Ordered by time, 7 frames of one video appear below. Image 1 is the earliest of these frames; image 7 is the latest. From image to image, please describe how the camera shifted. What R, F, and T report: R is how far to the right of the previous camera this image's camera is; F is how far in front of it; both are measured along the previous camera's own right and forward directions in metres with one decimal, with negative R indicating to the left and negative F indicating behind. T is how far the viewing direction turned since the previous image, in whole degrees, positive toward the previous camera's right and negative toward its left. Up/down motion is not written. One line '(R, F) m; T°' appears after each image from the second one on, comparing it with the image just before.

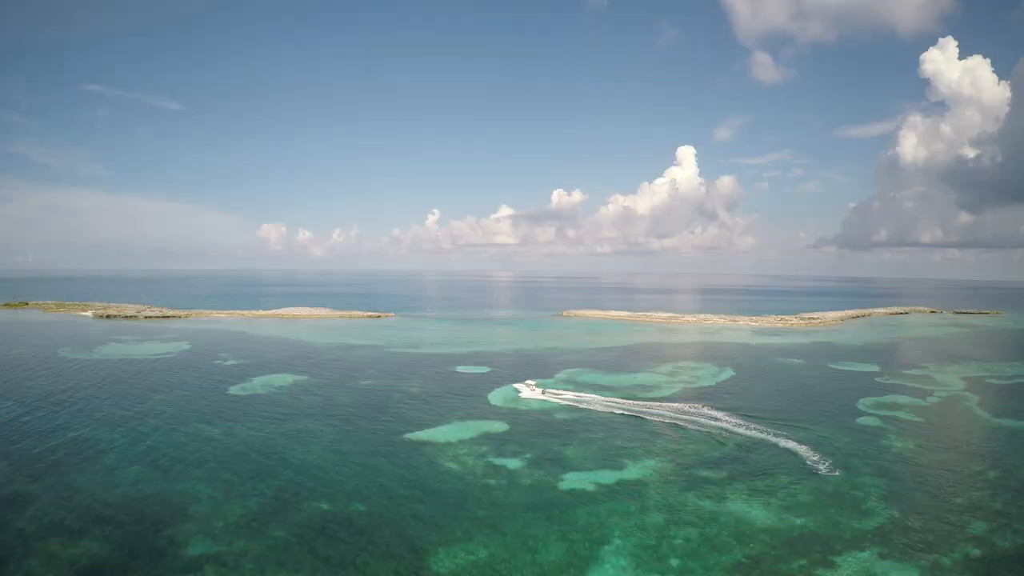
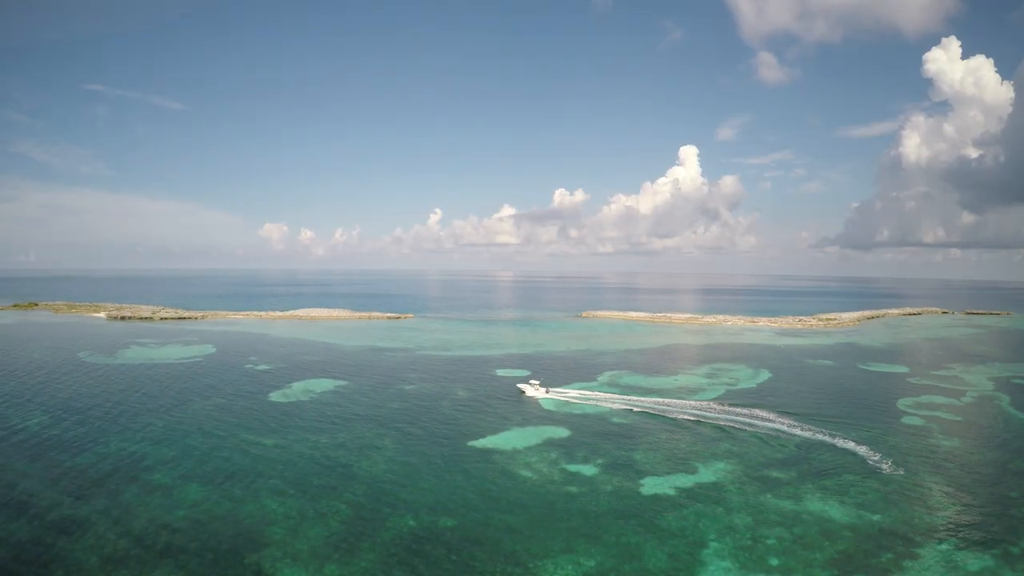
(-3.2, 0.0) m; 0°
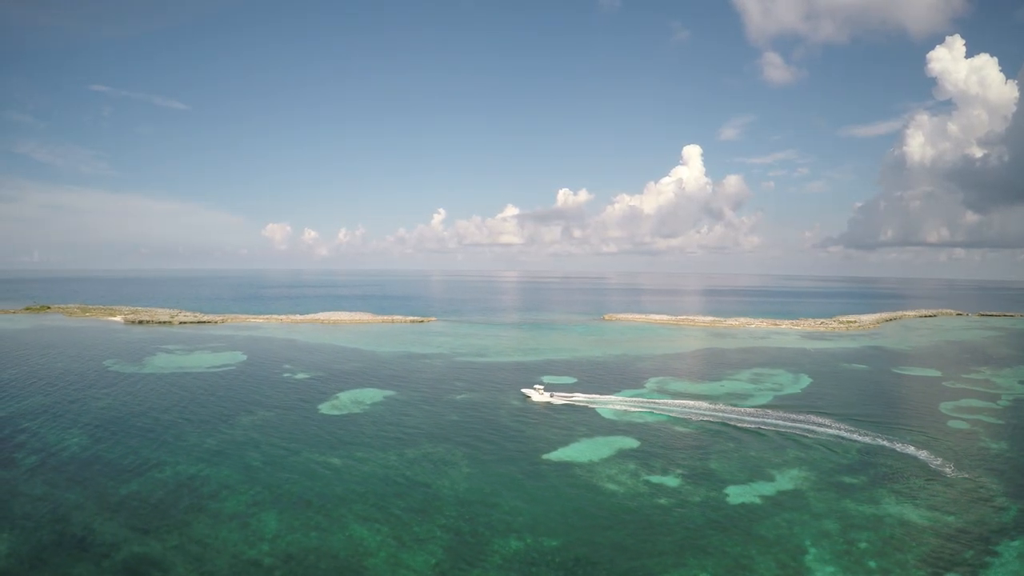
(-3.5, -0.2) m; 0°
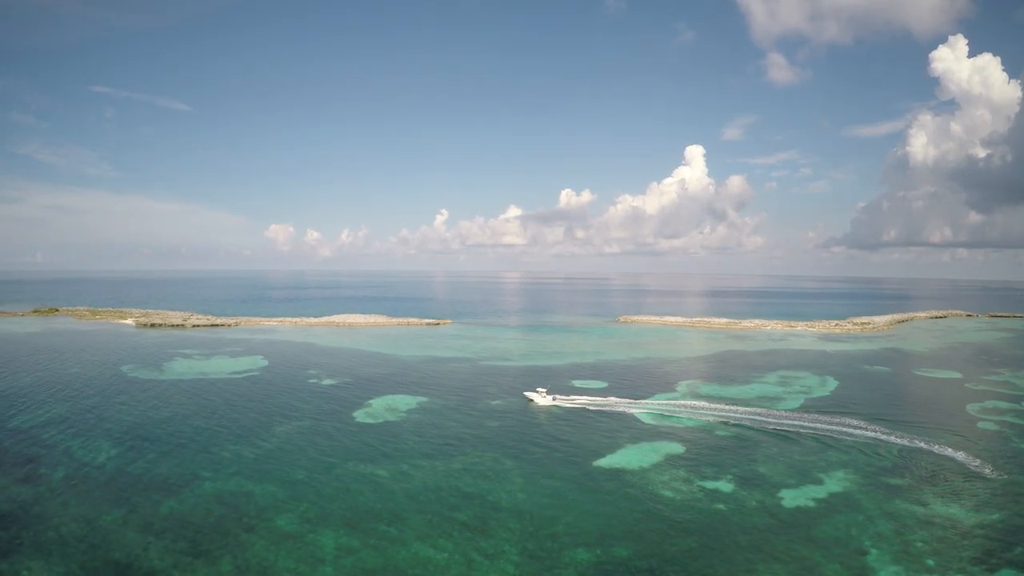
(-2.3, -0.2) m; 0°
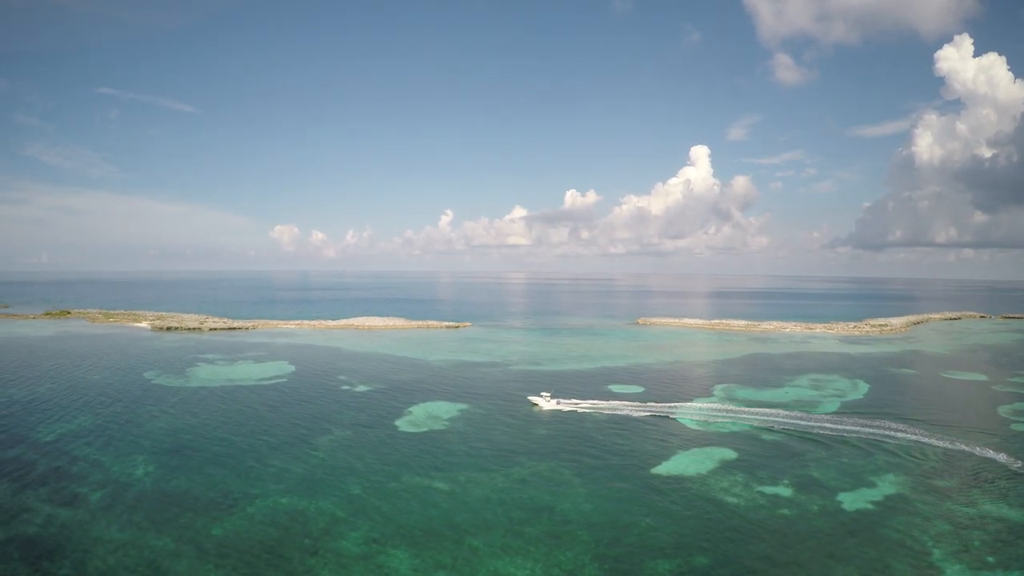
(-2.7, -0.6) m; 0°
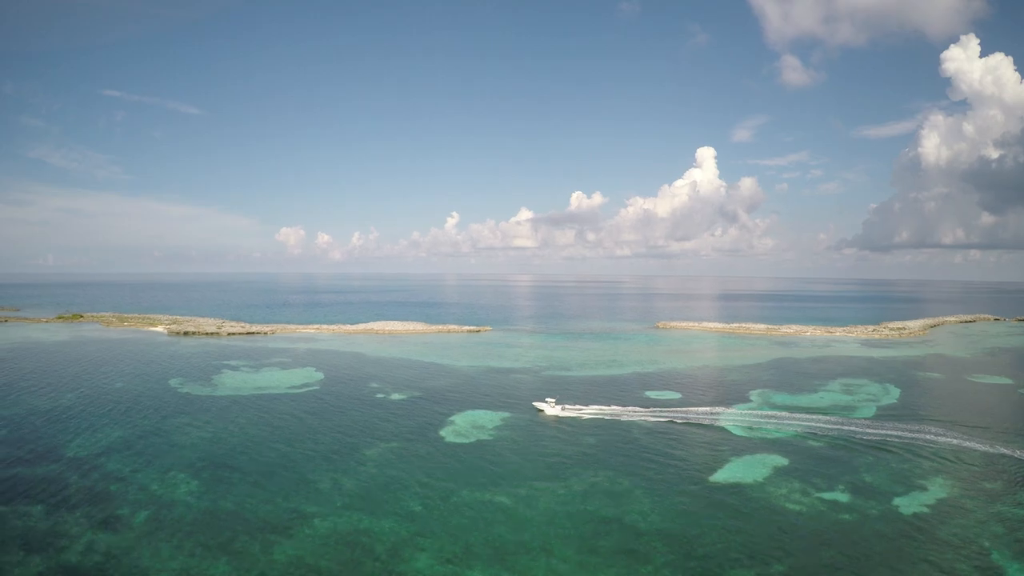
(-2.9, -0.9) m; 0°
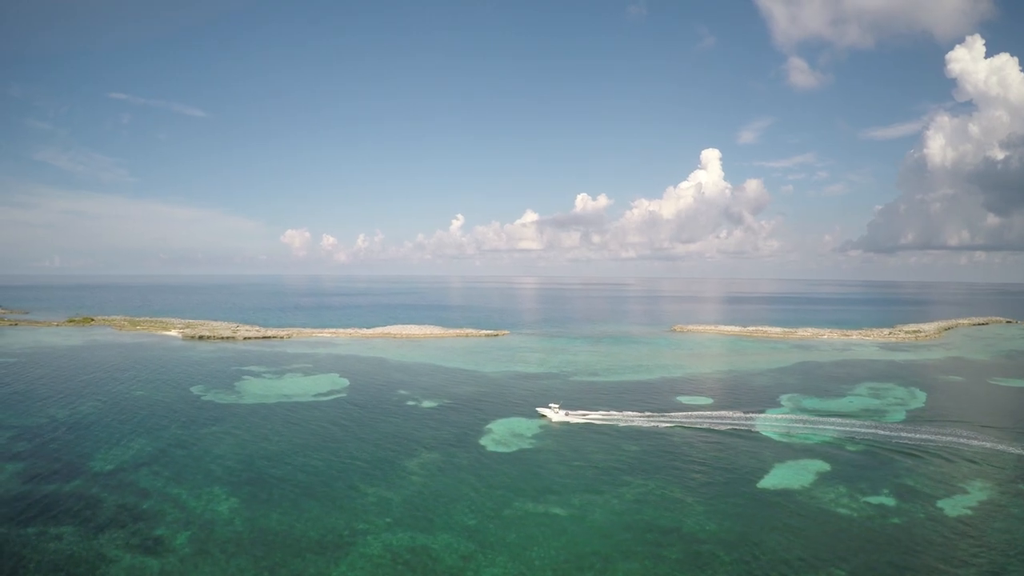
(-2.6, -1.0) m; 0°
